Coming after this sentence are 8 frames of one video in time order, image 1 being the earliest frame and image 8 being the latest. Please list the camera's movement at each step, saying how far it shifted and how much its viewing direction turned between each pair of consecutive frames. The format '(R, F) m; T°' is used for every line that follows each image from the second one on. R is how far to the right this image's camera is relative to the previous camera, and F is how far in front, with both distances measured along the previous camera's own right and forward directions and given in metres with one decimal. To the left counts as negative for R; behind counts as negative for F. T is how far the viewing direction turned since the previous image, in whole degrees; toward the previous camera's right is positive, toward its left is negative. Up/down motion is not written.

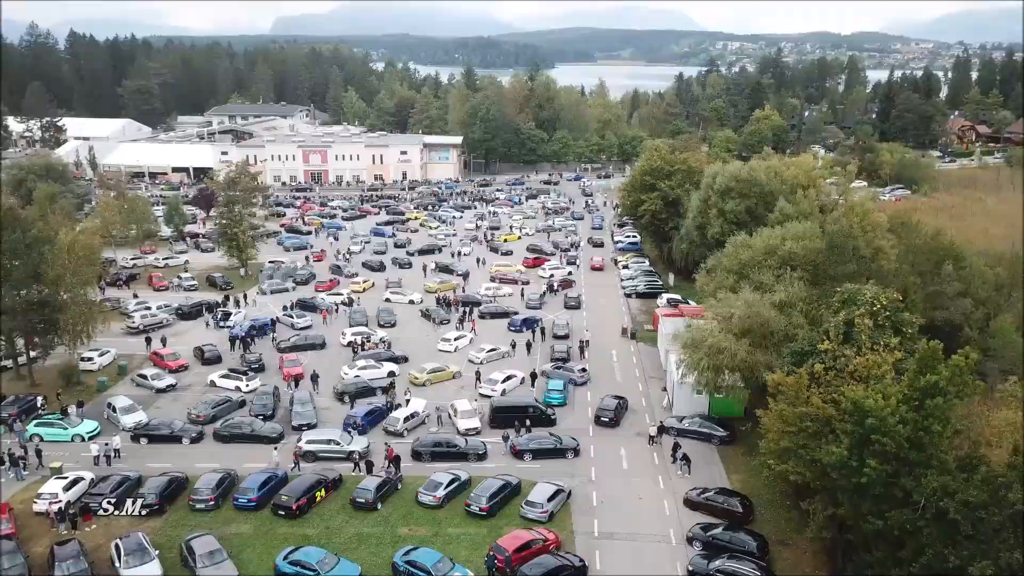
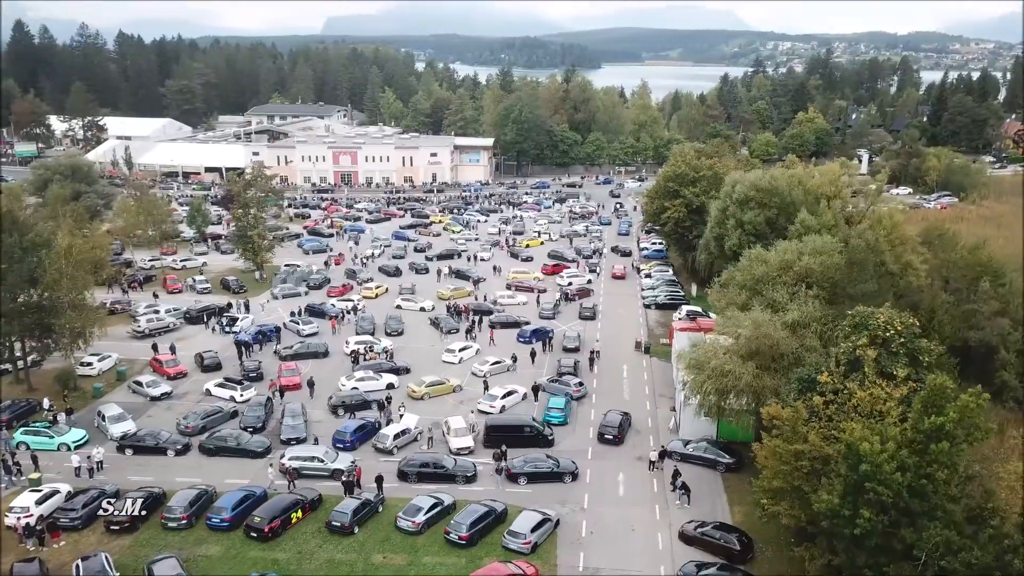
(+1.6, +1.3) m; -3°
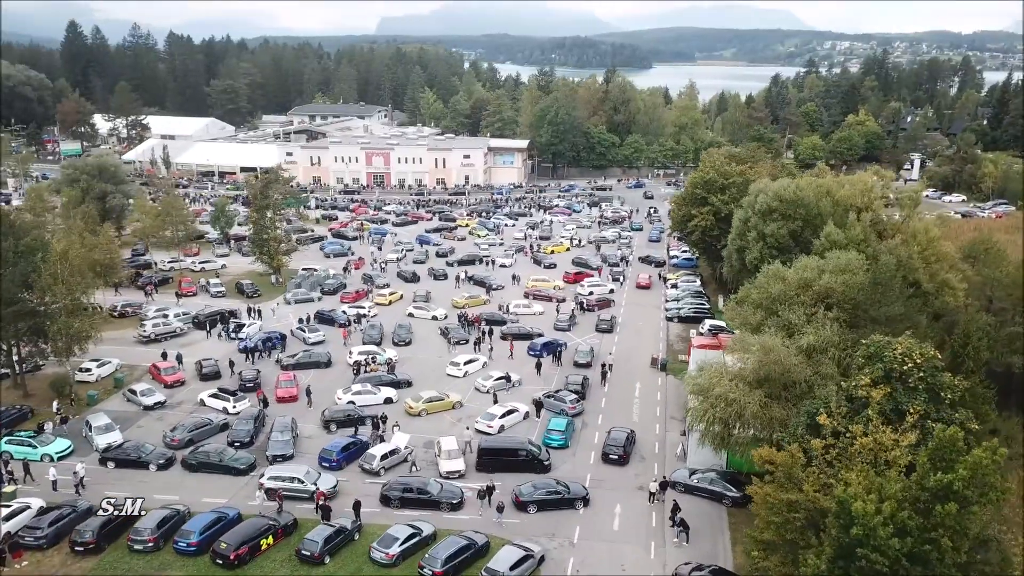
(+1.7, +1.6) m; -3°
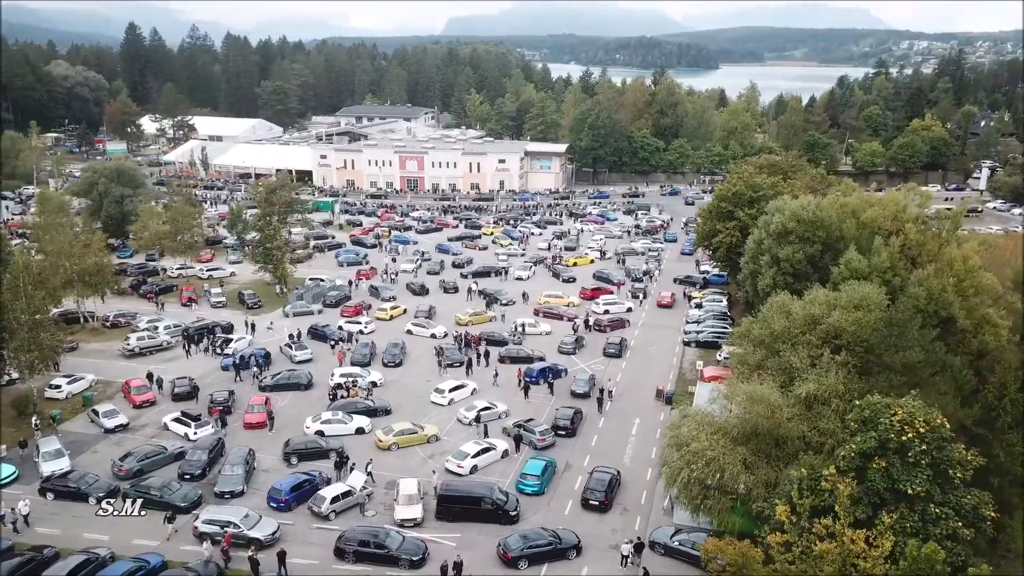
(+2.8, +2.8) m; -4°
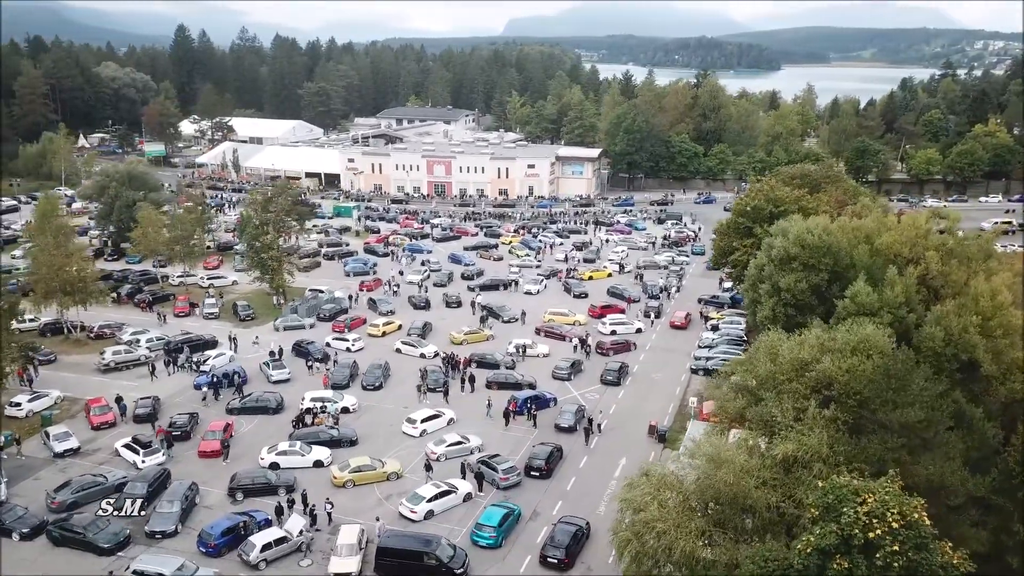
(+2.8, +2.6) m; -4°
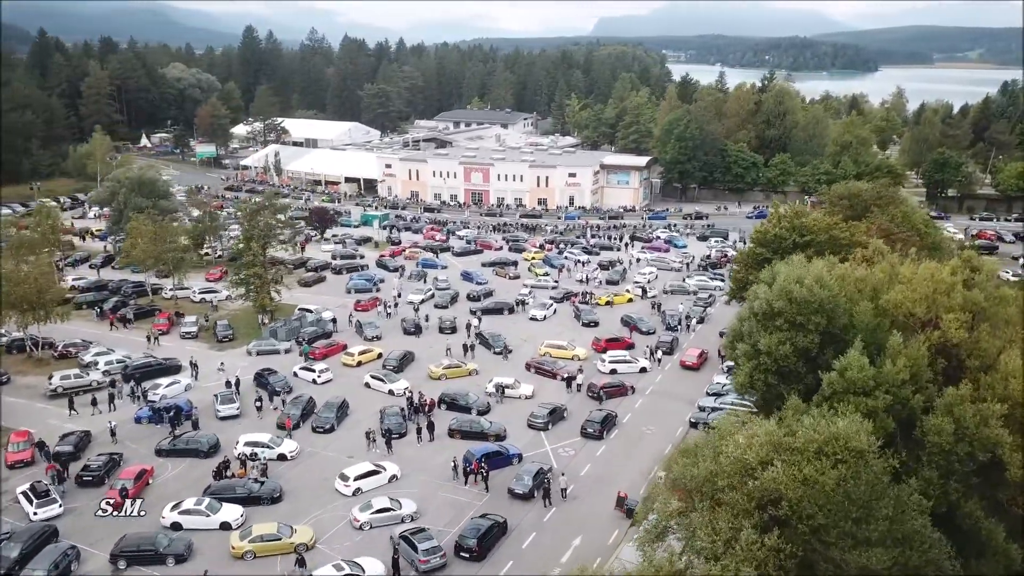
(+4.2, +4.3) m; -6°
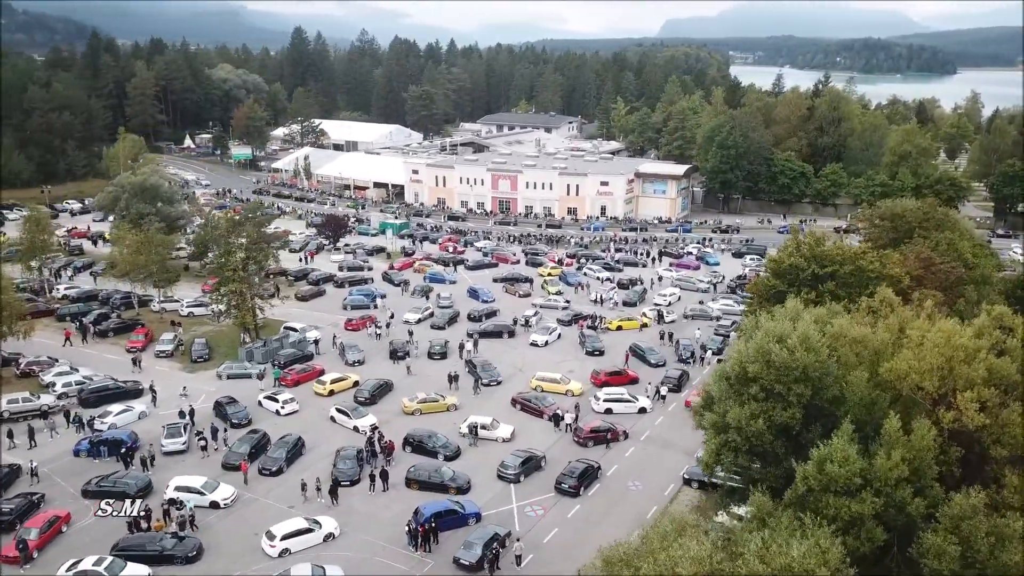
(+3.1, +3.6) m; -4°
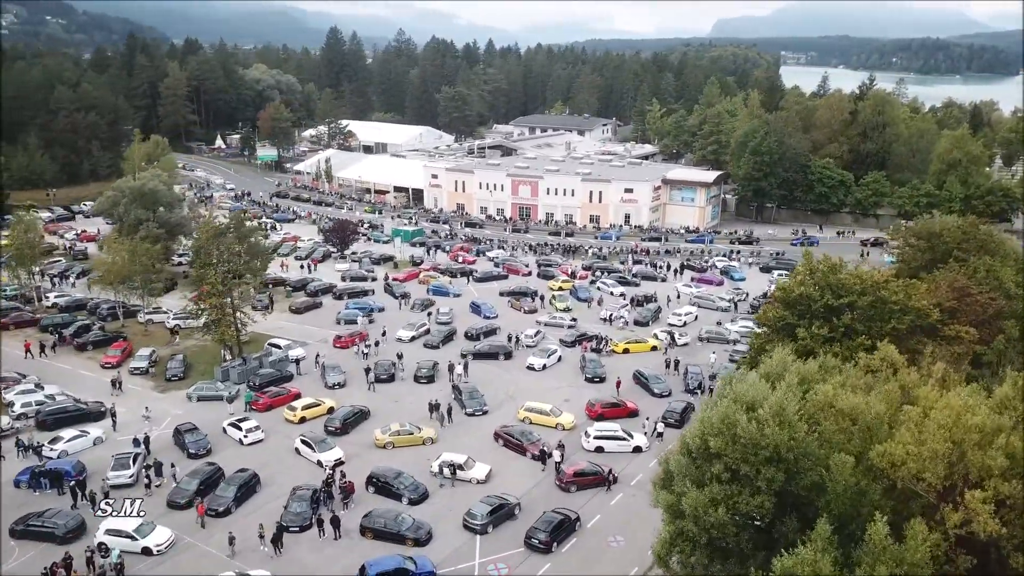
(+2.3, +2.9) m; -3°
